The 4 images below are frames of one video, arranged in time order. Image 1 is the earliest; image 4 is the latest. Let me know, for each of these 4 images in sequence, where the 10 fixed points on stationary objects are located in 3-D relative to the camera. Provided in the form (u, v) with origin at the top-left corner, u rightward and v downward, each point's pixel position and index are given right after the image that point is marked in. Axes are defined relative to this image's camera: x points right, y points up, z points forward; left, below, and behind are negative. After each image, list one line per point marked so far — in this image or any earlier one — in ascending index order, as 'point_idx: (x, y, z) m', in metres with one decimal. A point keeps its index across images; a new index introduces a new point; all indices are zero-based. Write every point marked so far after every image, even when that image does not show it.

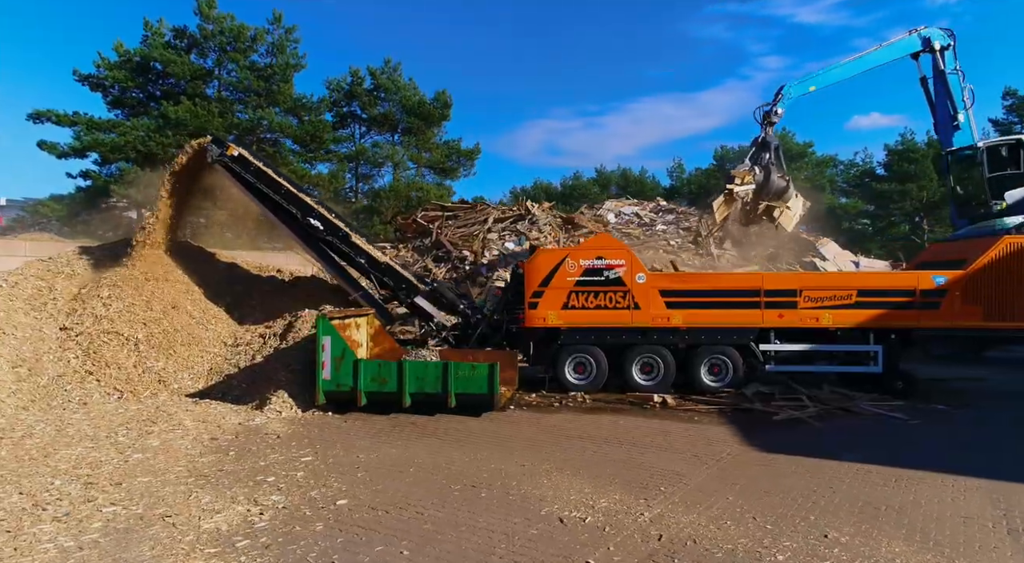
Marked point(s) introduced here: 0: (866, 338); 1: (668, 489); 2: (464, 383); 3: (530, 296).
0: (+5.1, -0.8, +8.1) m
1: (+1.1, -1.5, +4.0) m
2: (-0.6, -1.2, +6.6) m
3: (+0.3, -0.2, +8.5) m
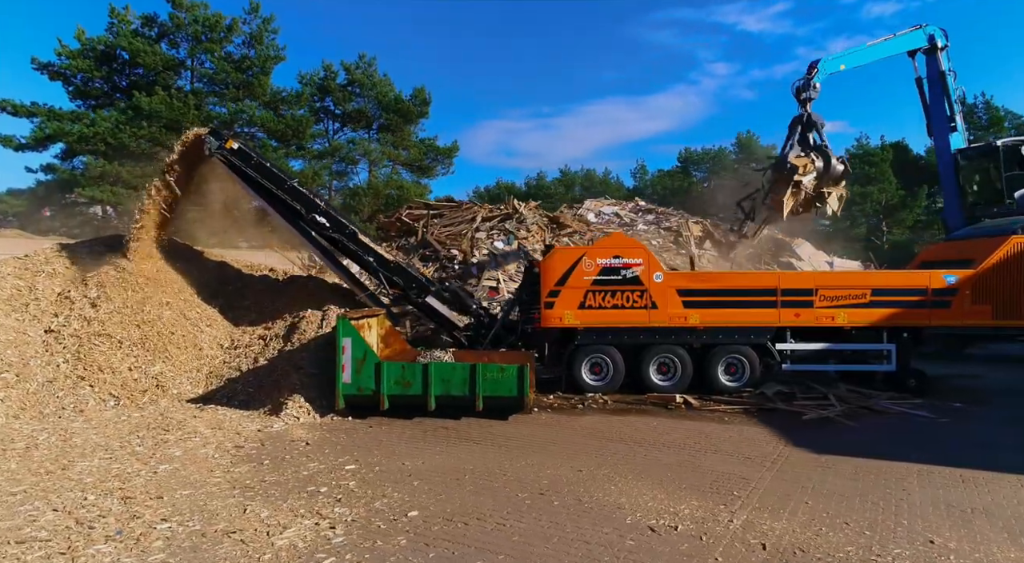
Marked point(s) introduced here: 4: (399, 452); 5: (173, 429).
0: (+5.3, -0.8, +8.3) m
1: (+1.6, -1.5, +3.9) m
2: (-0.2, -1.2, +6.5) m
3: (+0.5, -0.2, +8.4) m
4: (-1.0, -1.5, +5.2) m
5: (-3.6, -1.6, +6.1) m
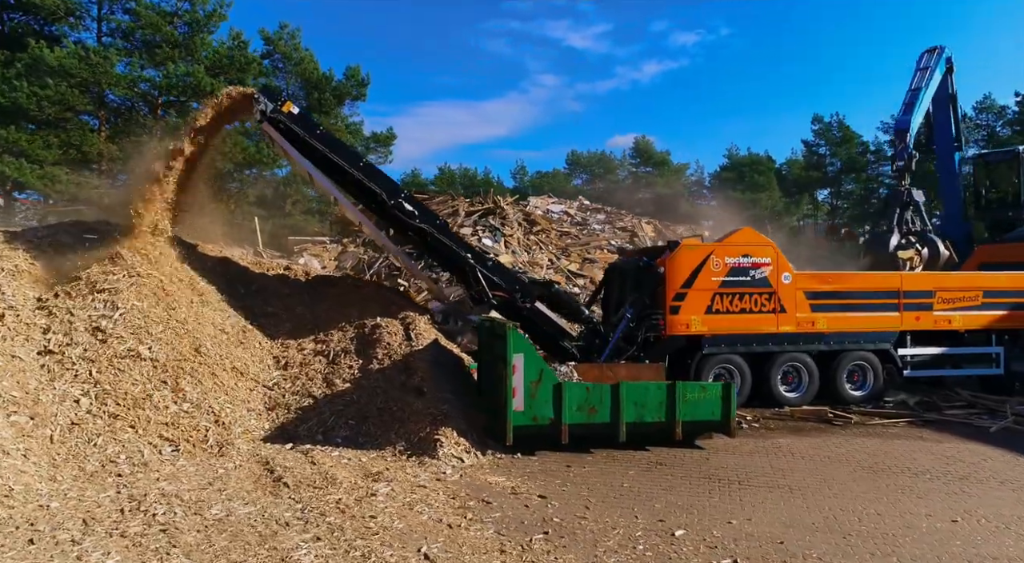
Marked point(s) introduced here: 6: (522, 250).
0: (+6.9, -0.9, +8.3) m
1: (+4.0, -1.5, +3.4) m
2: (+1.8, -1.2, +5.5) m
3: (+2.1, -0.2, +7.5) m
4: (+1.2, -1.6, +4.1) m
5: (-1.5, -1.6, +4.6) m
6: (+0.4, +1.1, +19.1) m
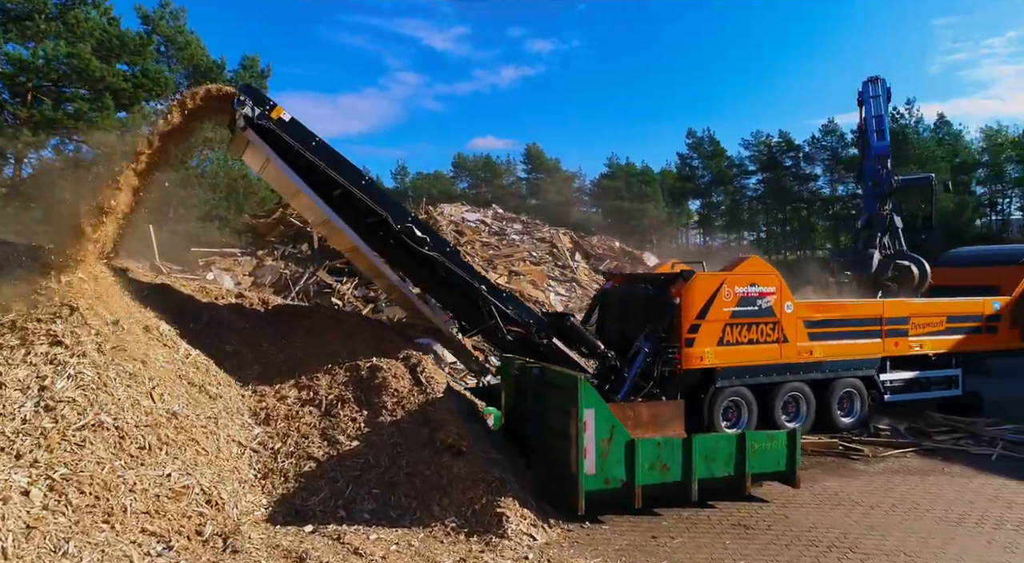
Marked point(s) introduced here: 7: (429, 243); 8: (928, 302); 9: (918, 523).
0: (+6.8, -1.3, +9.0) m
1: (+4.9, -1.9, +3.6) m
2: (+2.3, -1.6, +5.3) m
3: (+2.3, -0.7, +7.4) m
4: (+2.0, -2.0, +3.8) m
5: (-0.7, -2.0, +3.7) m
6: (-1.6, +0.6, +18.5) m
7: (-1.0, +0.4, +6.8) m
8: (+6.3, -0.4, +8.7) m
9: (+3.3, -2.0, +4.6) m
